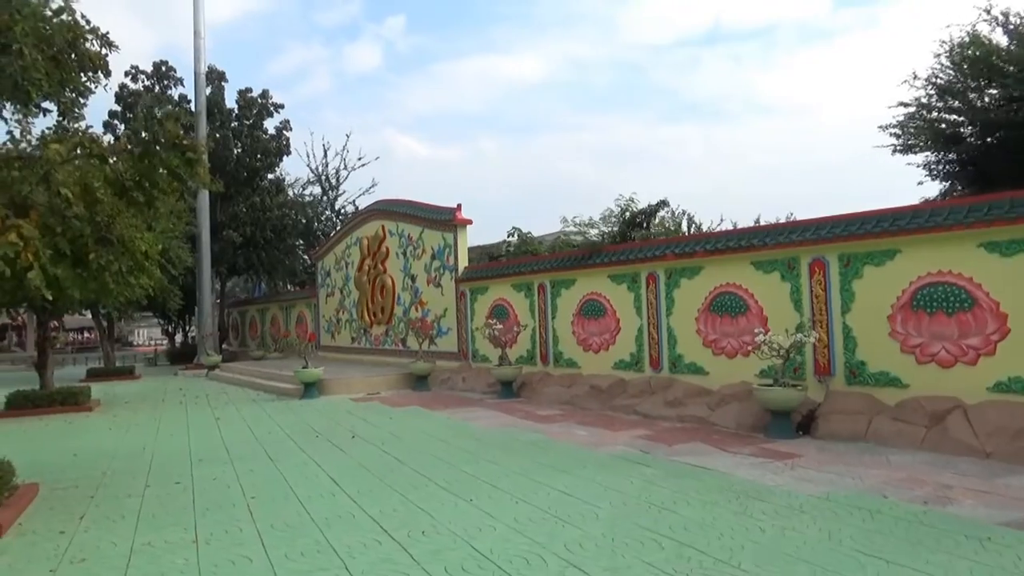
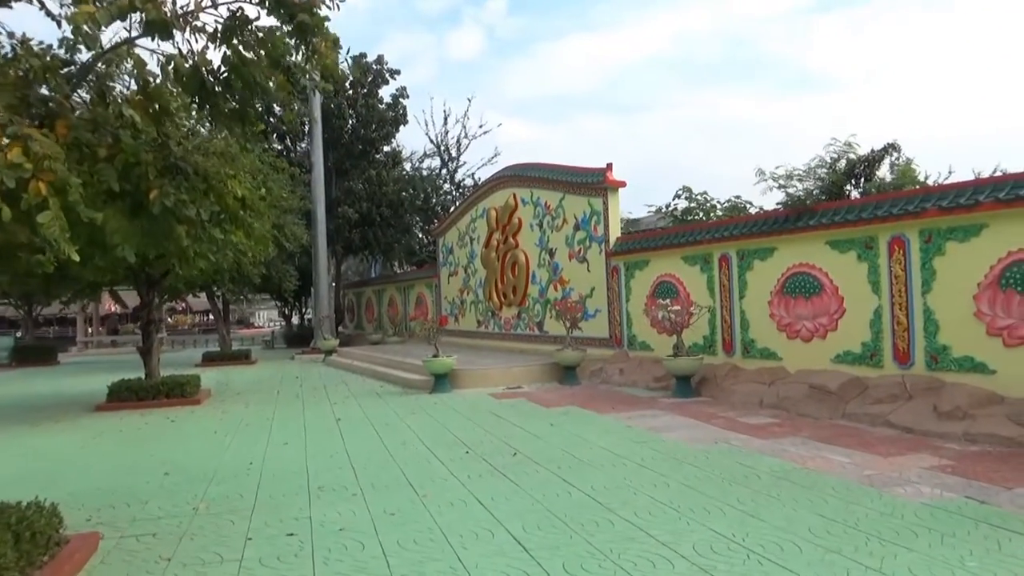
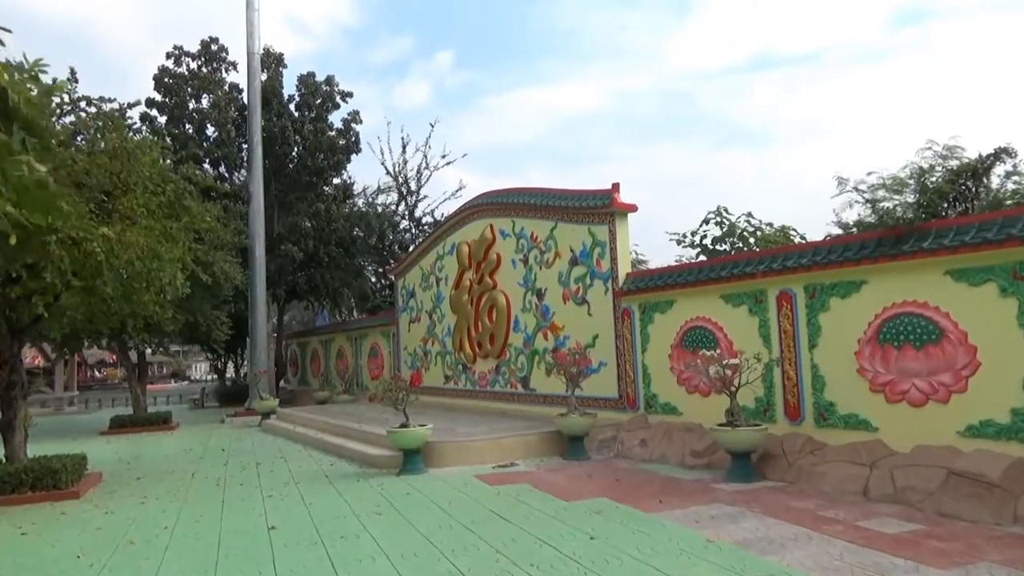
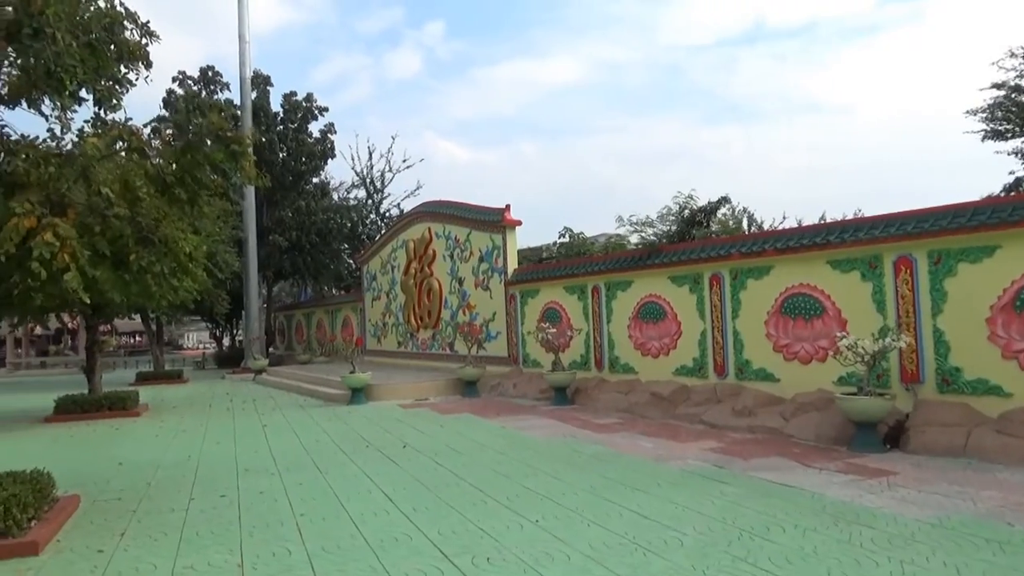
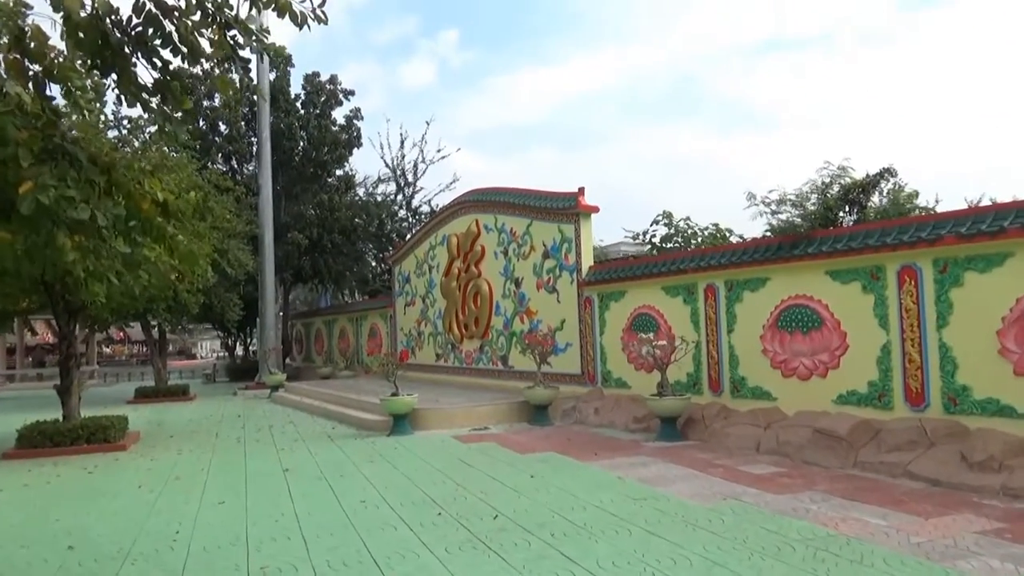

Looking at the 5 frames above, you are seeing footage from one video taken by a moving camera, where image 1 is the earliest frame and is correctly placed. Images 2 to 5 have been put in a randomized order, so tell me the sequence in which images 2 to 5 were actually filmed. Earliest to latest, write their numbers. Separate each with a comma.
4, 2, 5, 3
